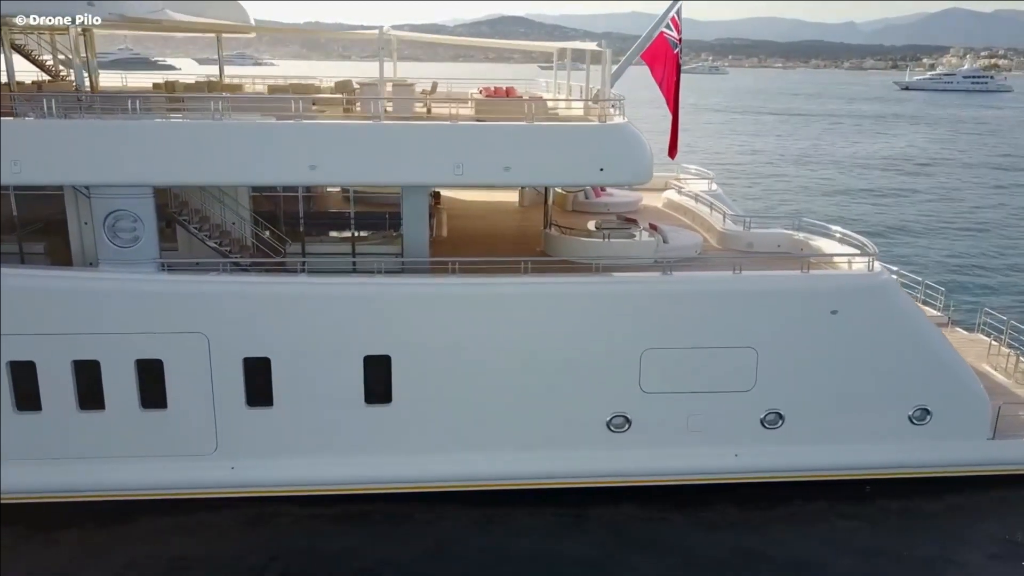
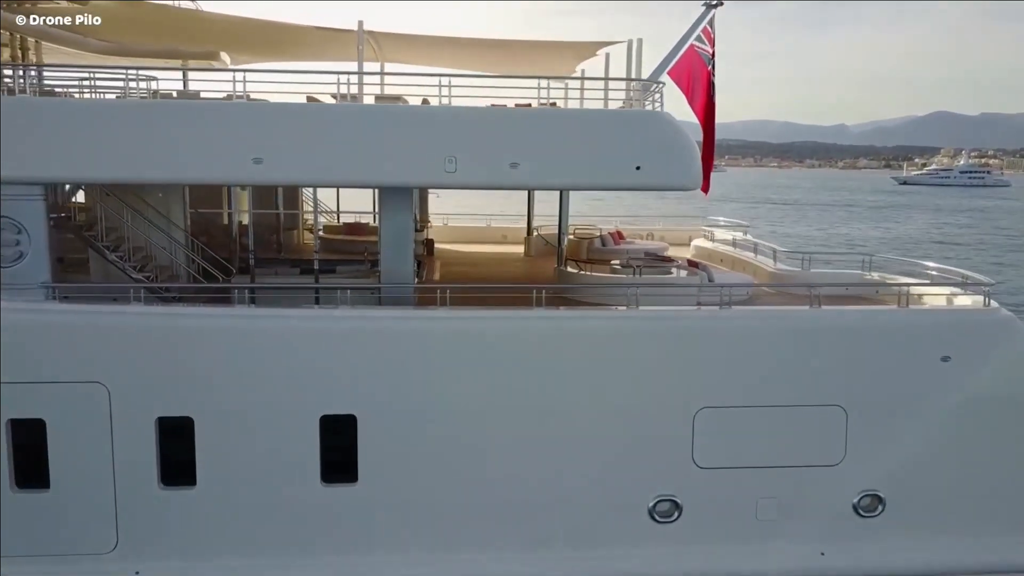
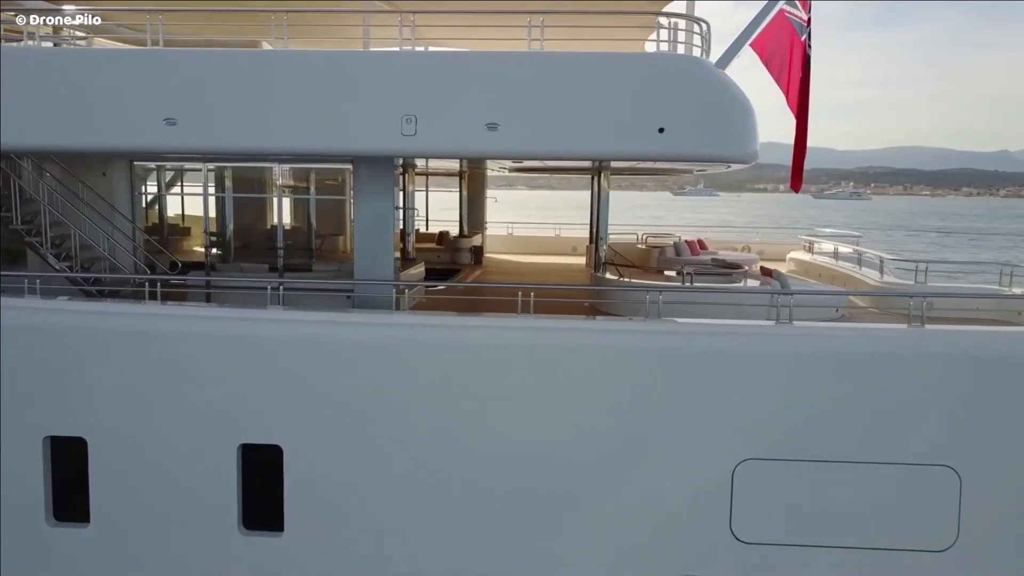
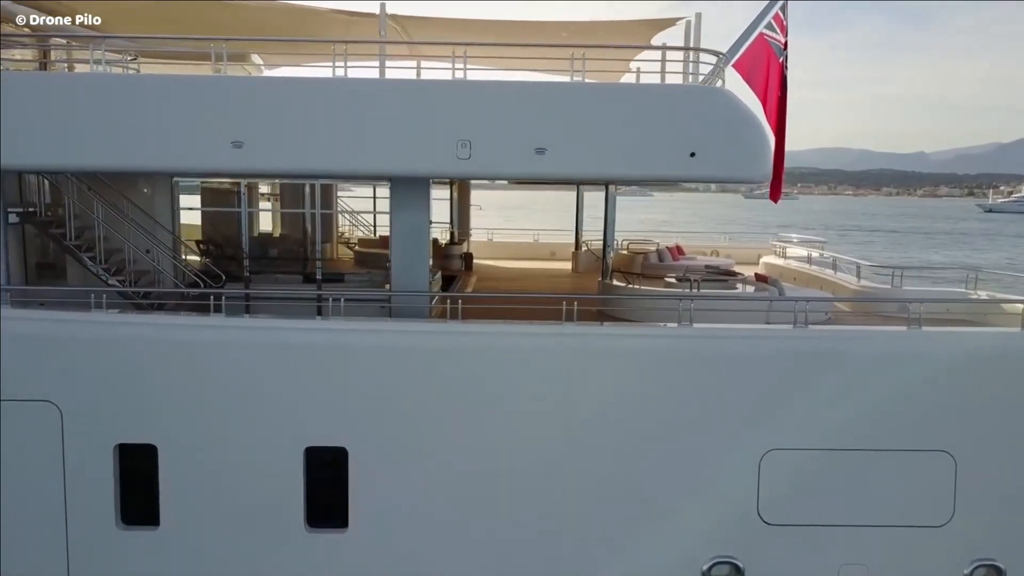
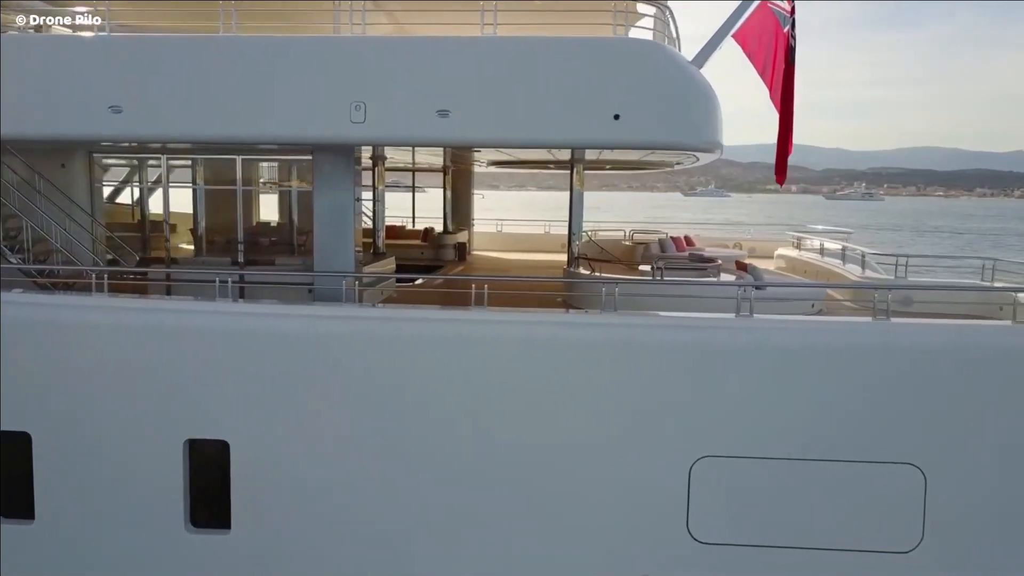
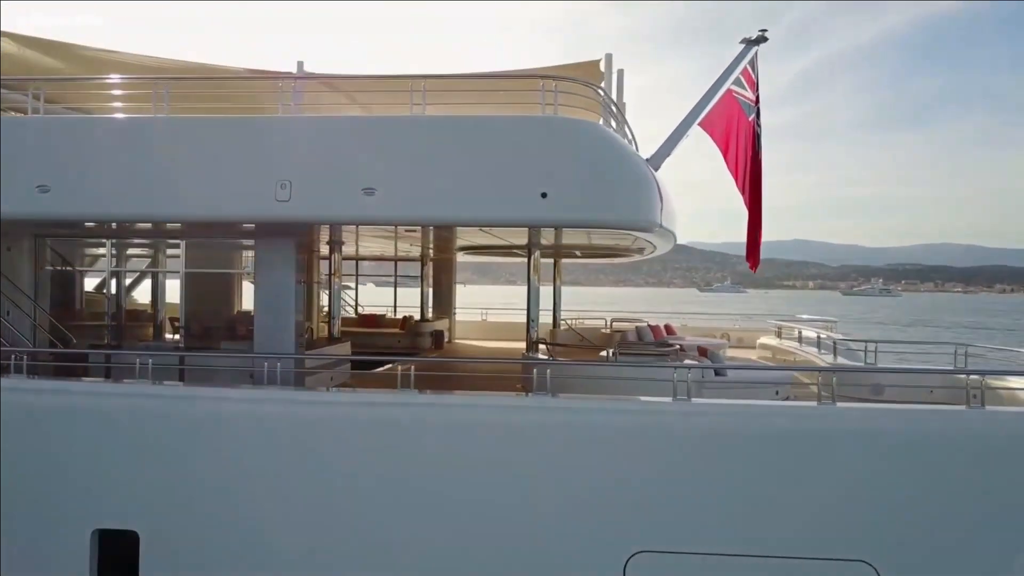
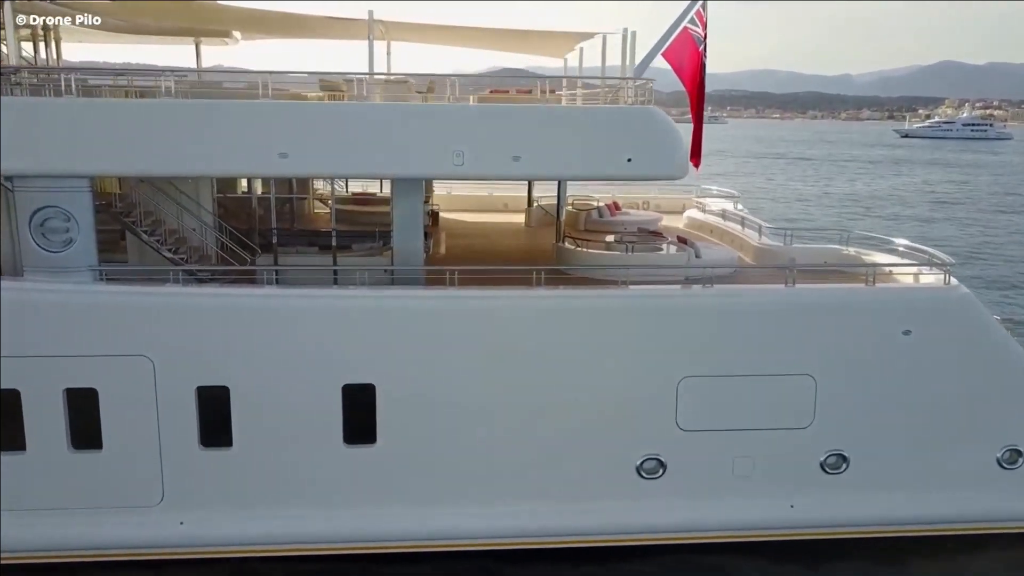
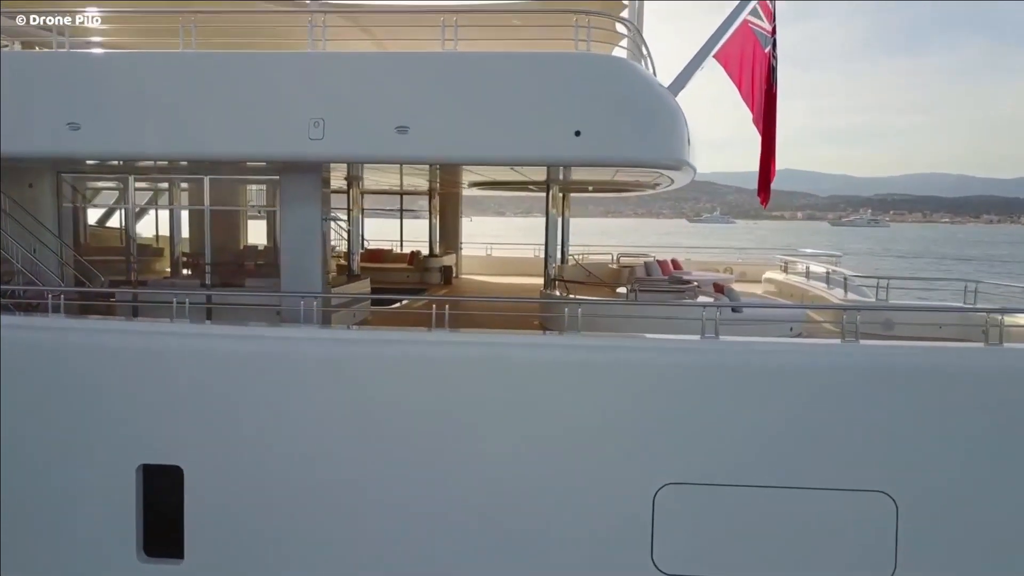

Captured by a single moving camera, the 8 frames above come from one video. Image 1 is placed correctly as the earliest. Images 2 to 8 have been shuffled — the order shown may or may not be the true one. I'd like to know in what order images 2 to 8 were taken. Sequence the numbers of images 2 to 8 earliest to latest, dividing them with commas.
7, 2, 4, 3, 5, 8, 6
